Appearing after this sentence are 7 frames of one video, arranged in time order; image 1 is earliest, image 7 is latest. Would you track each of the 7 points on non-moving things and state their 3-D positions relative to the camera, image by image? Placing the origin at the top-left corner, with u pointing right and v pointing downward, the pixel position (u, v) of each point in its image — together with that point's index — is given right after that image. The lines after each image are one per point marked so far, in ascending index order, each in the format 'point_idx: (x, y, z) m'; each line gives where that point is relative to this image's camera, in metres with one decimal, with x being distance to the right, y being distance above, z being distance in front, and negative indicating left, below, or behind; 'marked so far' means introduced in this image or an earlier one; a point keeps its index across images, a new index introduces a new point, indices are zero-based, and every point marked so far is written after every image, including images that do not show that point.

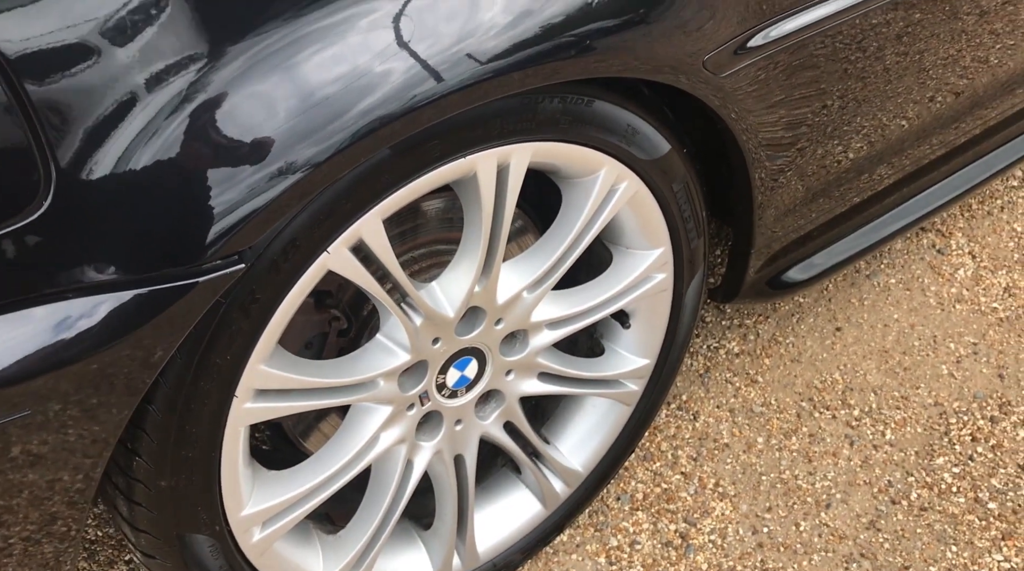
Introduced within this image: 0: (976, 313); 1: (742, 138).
0: (+0.7, 0.0, +1.6) m
1: (+0.3, +0.2, +1.1) m
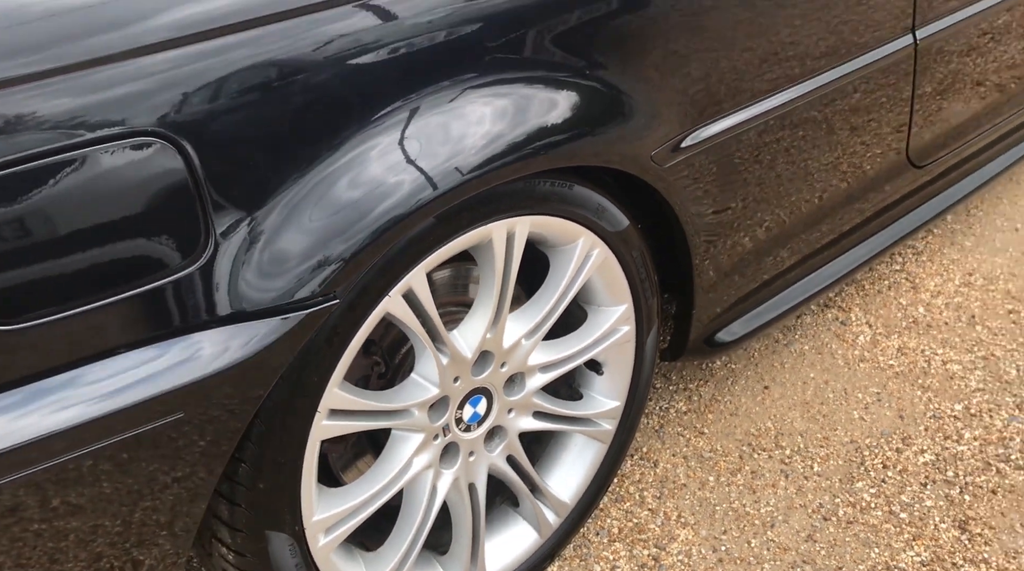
0: (+0.7, -0.1, +1.9) m
1: (+0.3, +0.1, +1.5) m
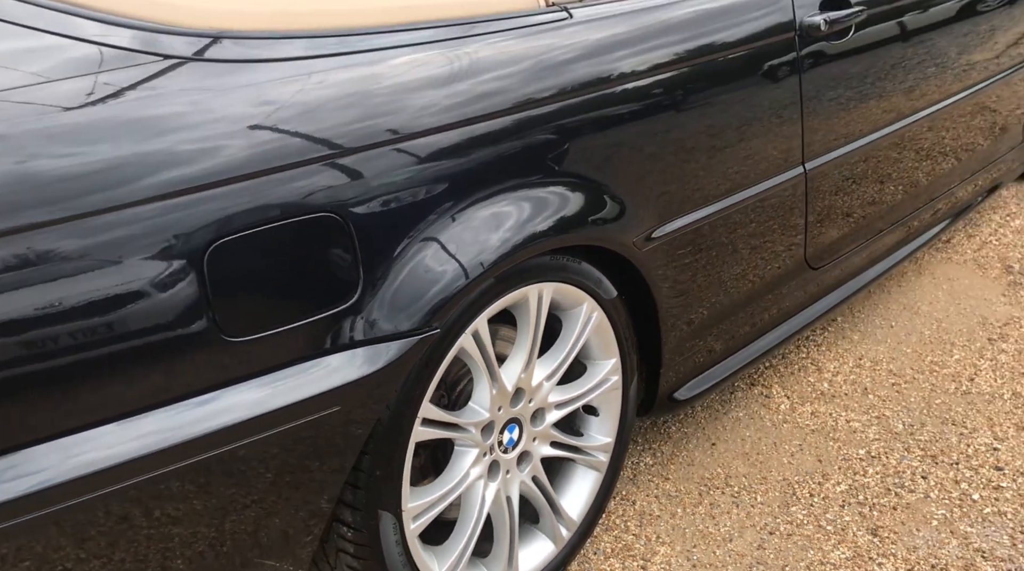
0: (+0.7, -0.3, +2.4) m
1: (+0.3, 0.0, +2.0) m
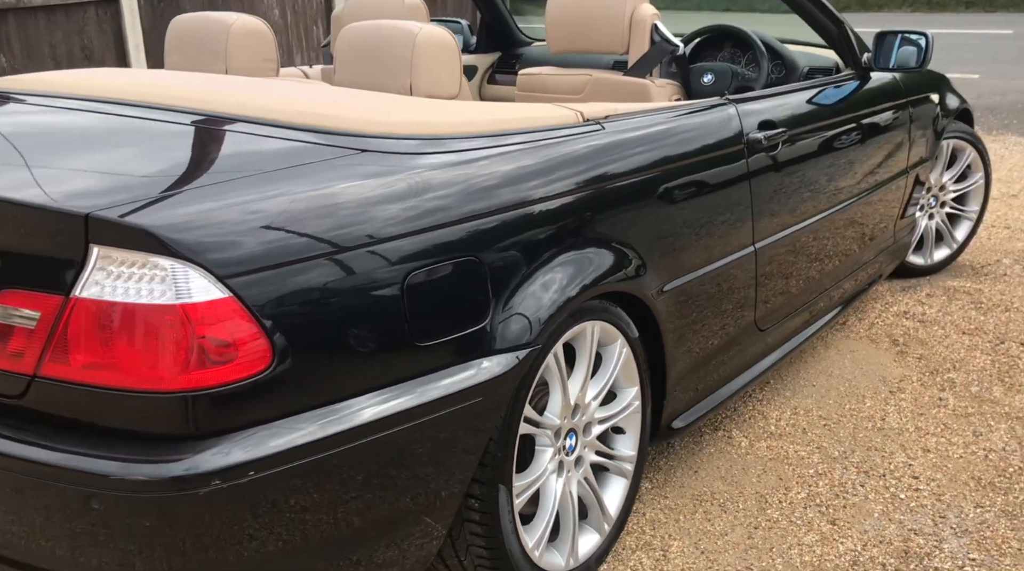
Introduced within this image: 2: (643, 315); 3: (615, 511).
0: (+0.7, -0.5, +3.0) m
1: (+0.4, -0.1, +2.6) m
2: (+0.3, -0.1, +2.5) m
3: (+0.2, -0.5, +2.5) m
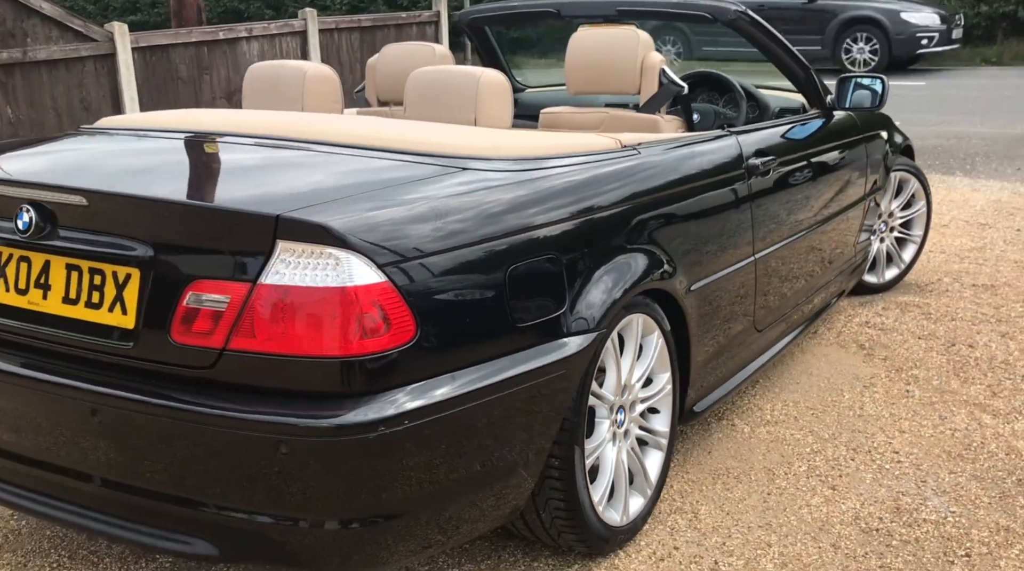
0: (+0.8, -0.5, +3.4) m
1: (+0.5, -0.1, +3.0) m
2: (+0.5, -0.1, +3.0) m
3: (+0.4, -0.5, +2.9) m
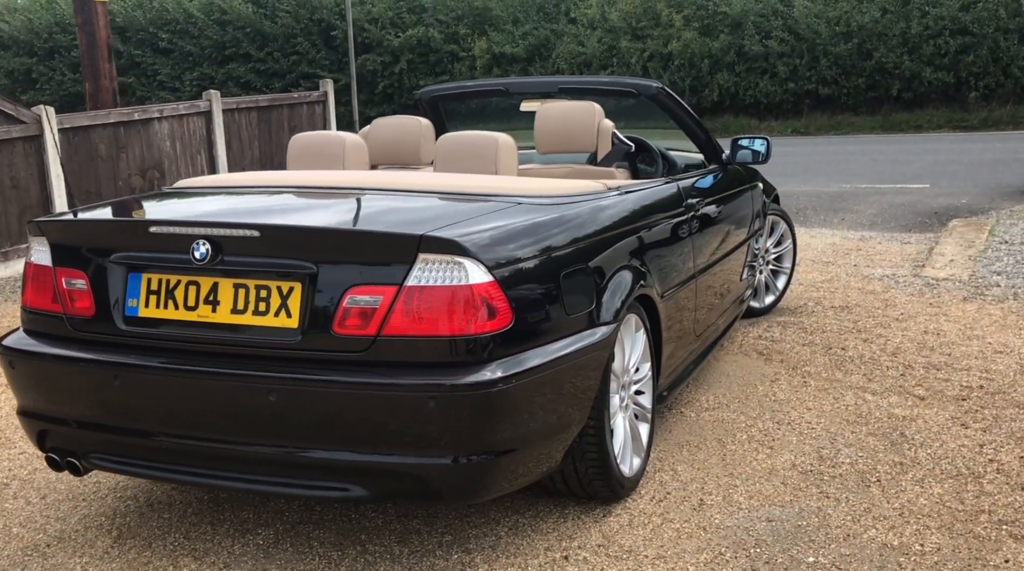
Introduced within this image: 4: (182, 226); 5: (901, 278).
0: (+0.8, -0.6, +4.3) m
1: (+0.6, -0.2, +3.9) m
2: (+0.5, -0.1, +3.8) m
3: (+0.5, -0.6, +3.7) m
4: (-0.9, +0.2, +2.9) m
5: (+2.7, +0.1, +7.2) m
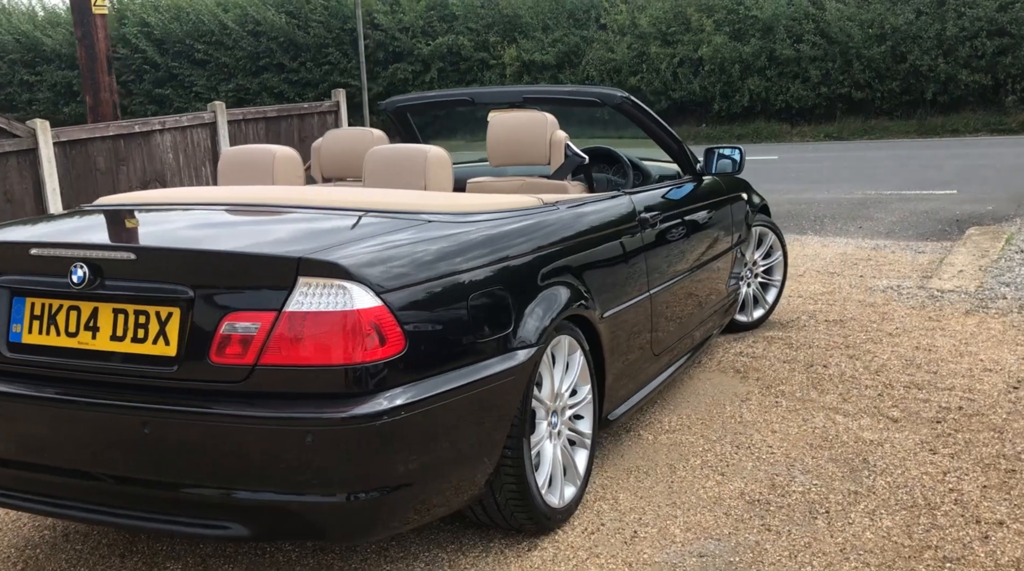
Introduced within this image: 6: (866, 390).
0: (+0.6, -0.6, +4.2) m
1: (+0.3, -0.2, +3.7) m
2: (+0.3, -0.2, +3.7) m
3: (+0.2, -0.6, +3.5) m
4: (-1.2, +0.1, +2.8) m
5: (+2.7, 0.0, +6.9) m
6: (+1.6, -0.5, +4.7) m
